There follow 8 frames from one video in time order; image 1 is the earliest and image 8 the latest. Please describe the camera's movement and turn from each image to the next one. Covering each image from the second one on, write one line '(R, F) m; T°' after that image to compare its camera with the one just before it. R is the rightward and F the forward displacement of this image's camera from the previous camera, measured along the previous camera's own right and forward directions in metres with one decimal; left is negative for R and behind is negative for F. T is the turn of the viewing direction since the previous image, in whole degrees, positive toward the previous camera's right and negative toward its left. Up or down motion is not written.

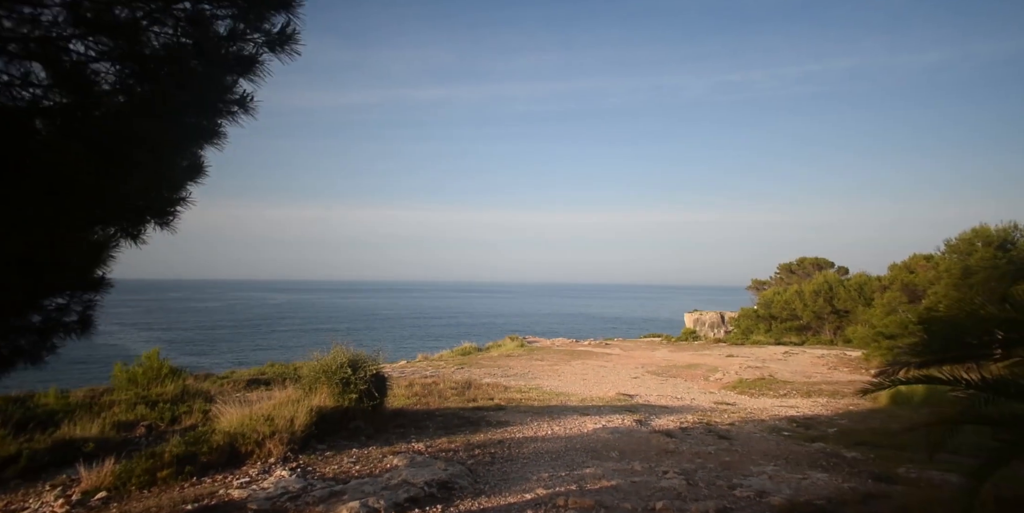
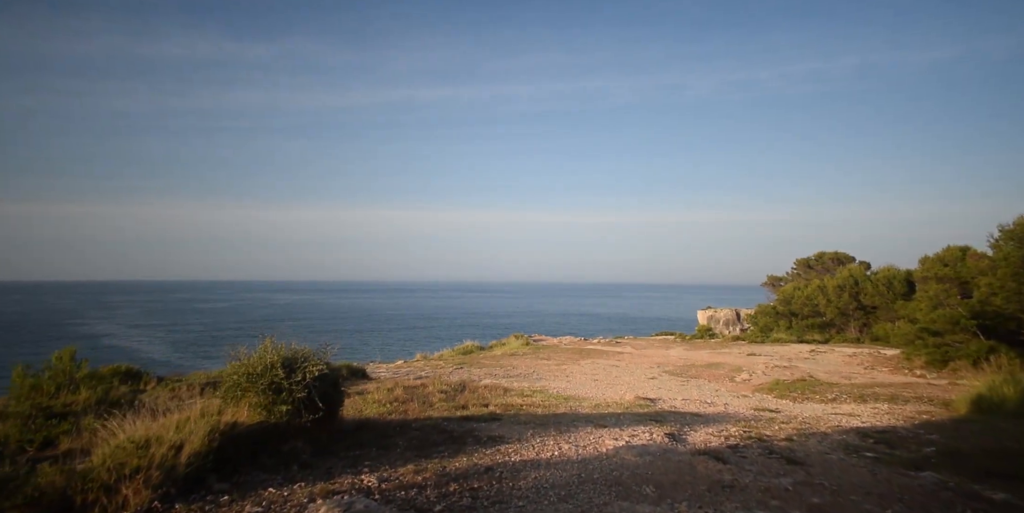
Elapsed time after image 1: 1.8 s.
(+0.2, +2.6) m; -1°
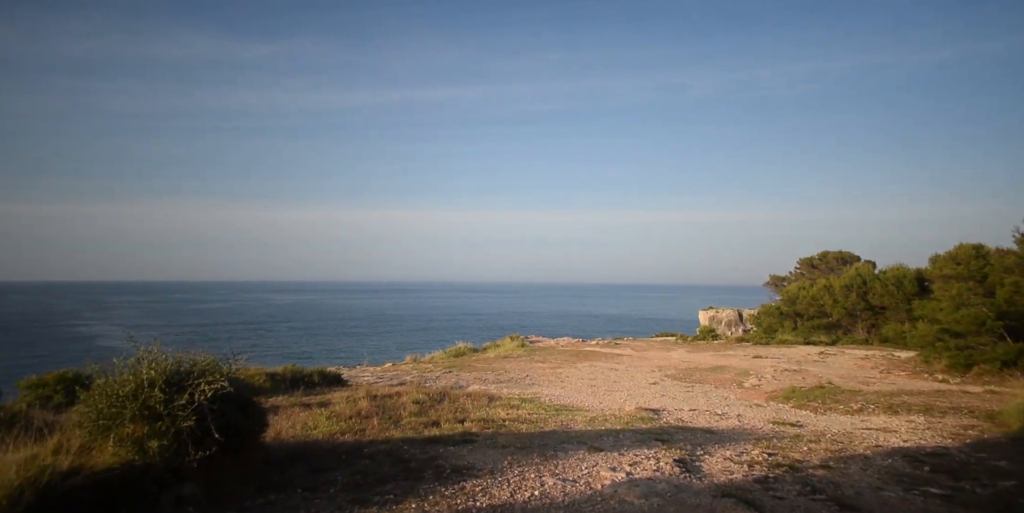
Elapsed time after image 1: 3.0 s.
(+0.3, +1.8) m; 0°
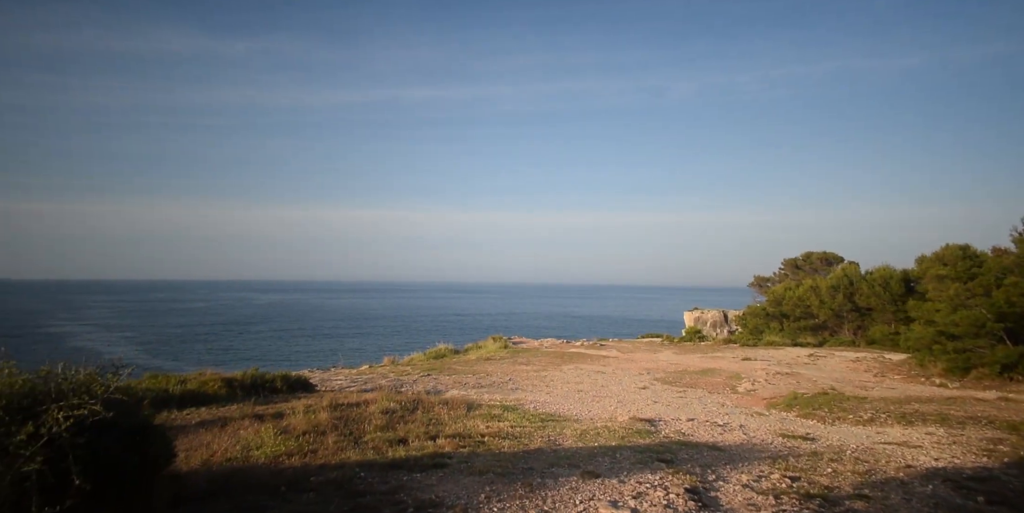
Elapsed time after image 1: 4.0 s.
(0.0, +1.3) m; +2°
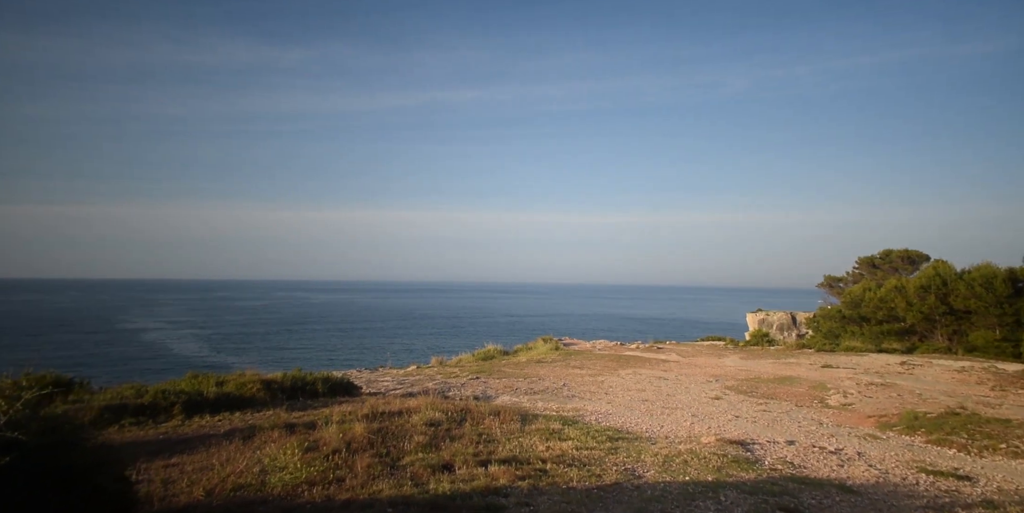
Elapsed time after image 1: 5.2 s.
(-0.2, +1.9) m; -5°
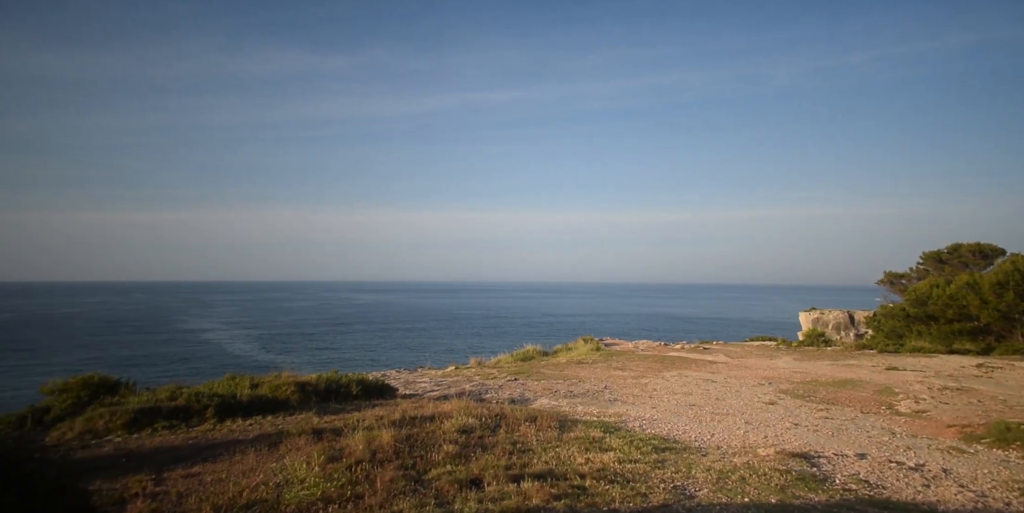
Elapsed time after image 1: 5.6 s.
(+0.1, +0.9) m; -4°
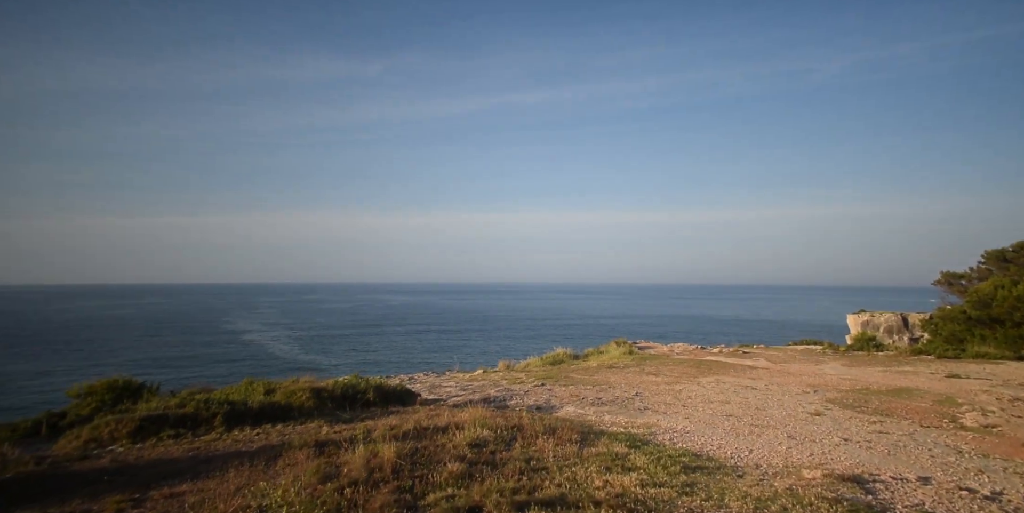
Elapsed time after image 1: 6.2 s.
(+0.4, +1.0) m; -4°
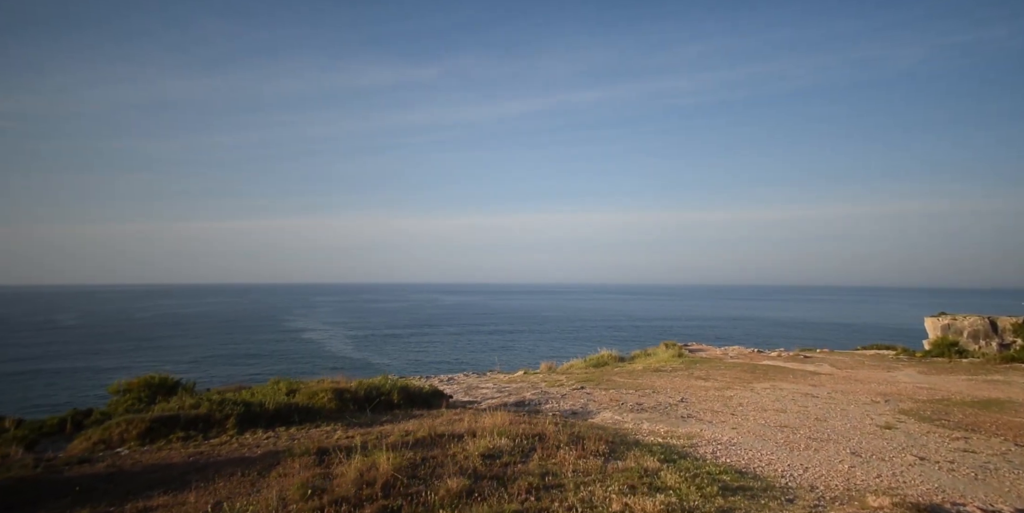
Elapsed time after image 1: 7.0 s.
(+0.6, +1.1) m; -5°
